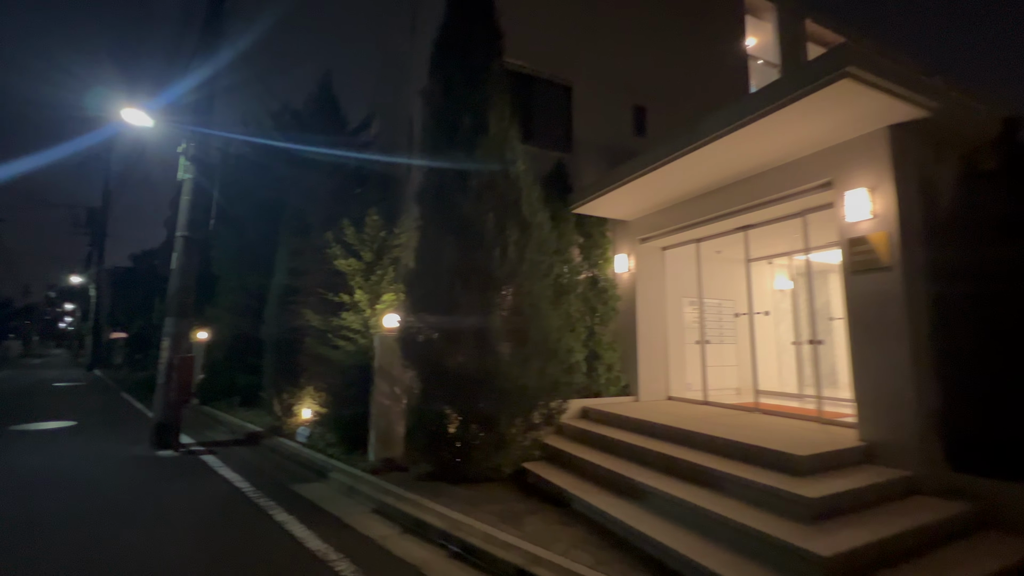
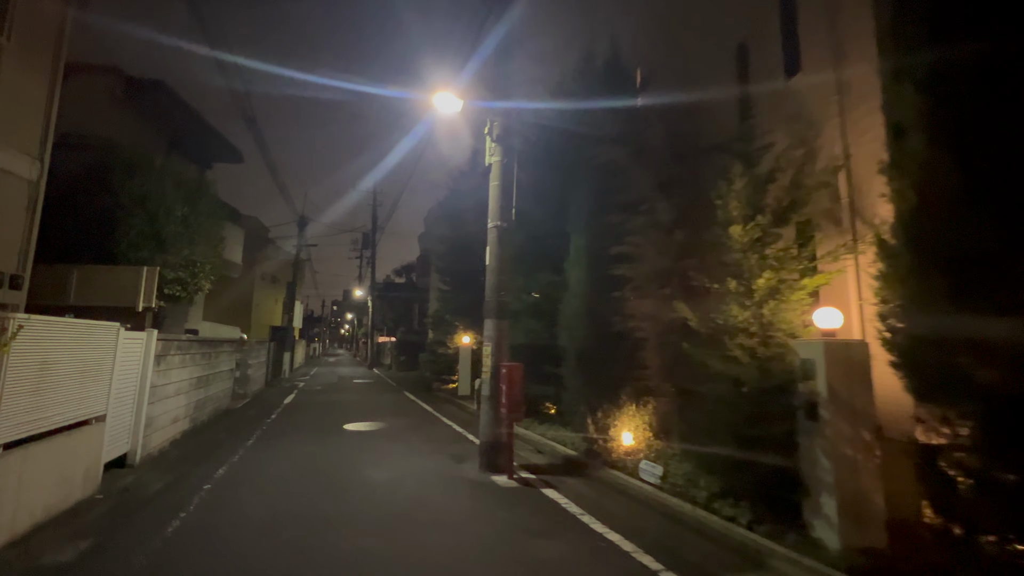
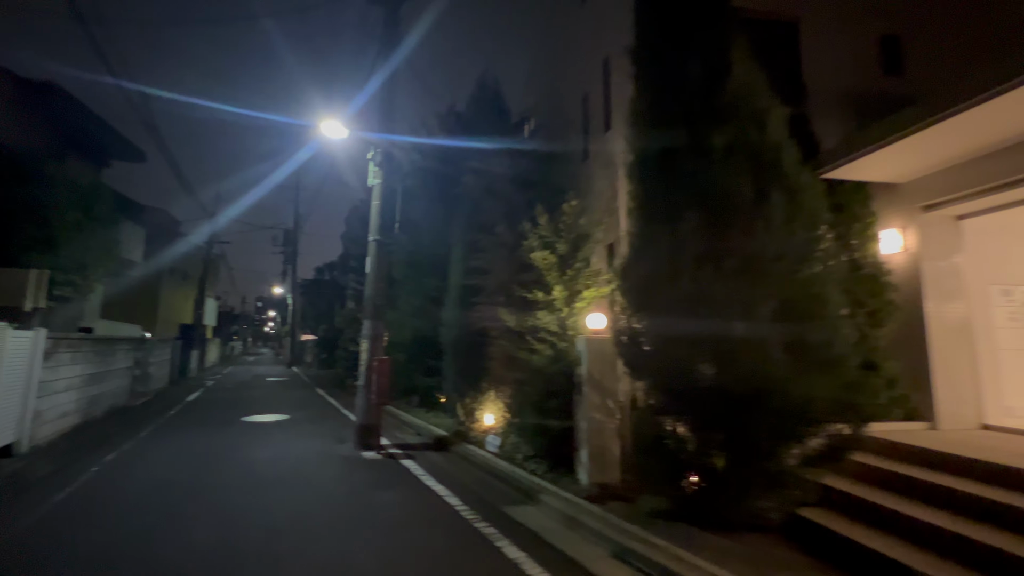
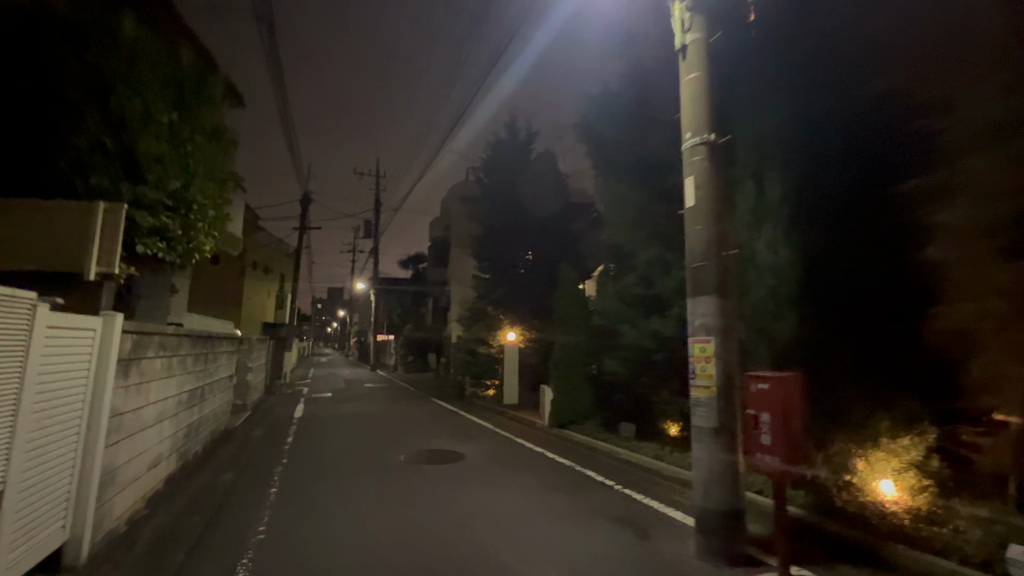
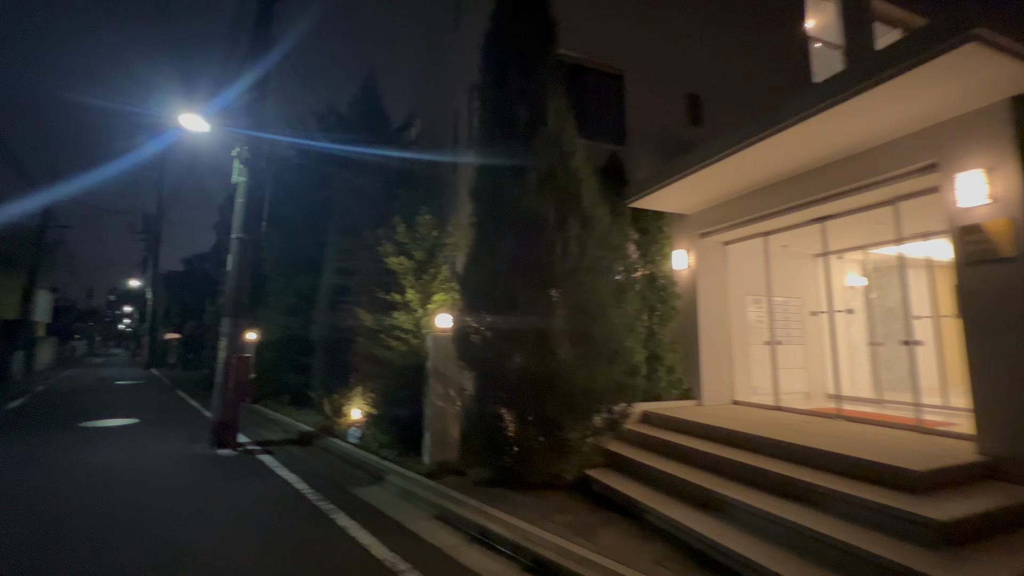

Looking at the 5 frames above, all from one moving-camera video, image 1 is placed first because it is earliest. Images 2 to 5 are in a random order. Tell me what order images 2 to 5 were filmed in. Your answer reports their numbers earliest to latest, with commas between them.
5, 3, 2, 4
